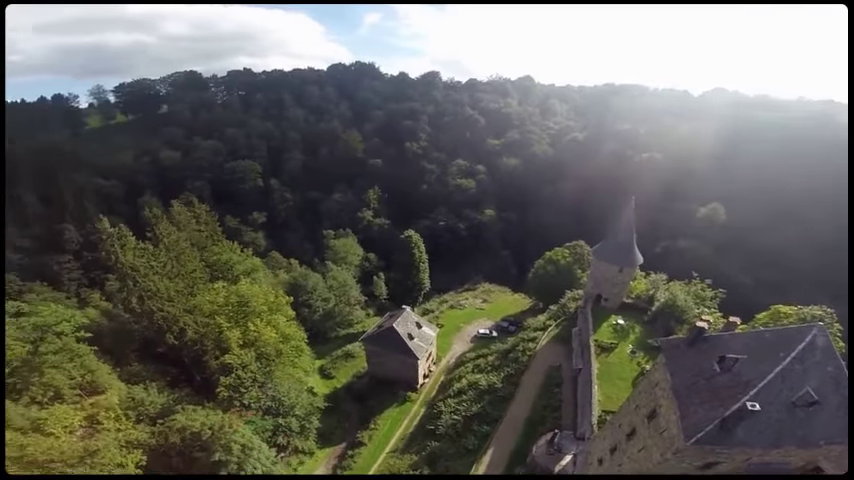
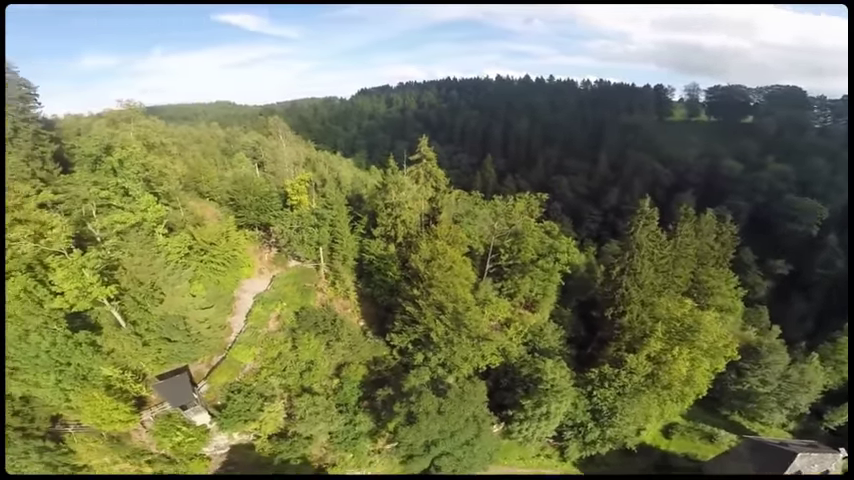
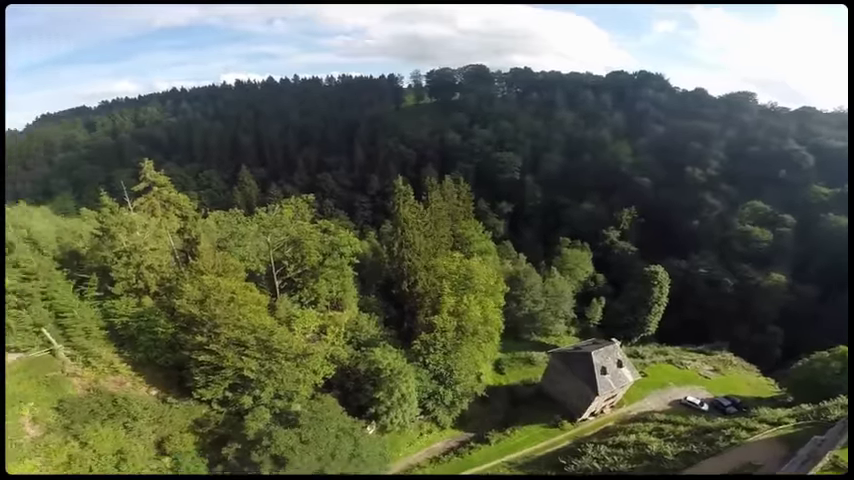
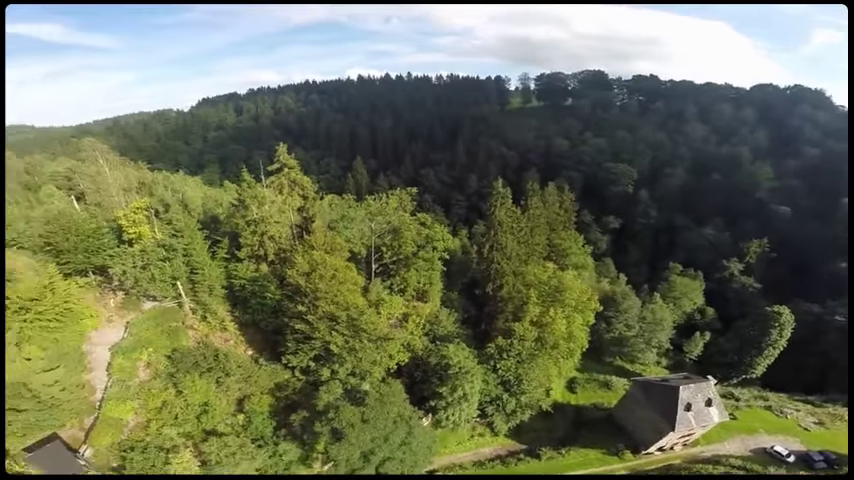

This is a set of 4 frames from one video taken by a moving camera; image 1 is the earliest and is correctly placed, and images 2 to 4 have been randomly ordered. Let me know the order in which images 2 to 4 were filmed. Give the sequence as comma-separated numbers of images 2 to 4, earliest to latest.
3, 4, 2
